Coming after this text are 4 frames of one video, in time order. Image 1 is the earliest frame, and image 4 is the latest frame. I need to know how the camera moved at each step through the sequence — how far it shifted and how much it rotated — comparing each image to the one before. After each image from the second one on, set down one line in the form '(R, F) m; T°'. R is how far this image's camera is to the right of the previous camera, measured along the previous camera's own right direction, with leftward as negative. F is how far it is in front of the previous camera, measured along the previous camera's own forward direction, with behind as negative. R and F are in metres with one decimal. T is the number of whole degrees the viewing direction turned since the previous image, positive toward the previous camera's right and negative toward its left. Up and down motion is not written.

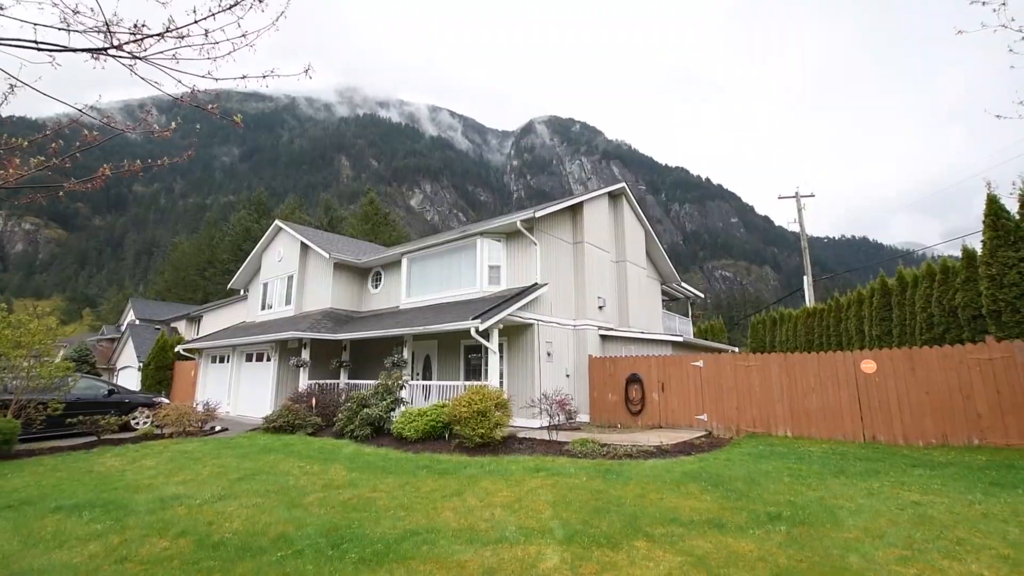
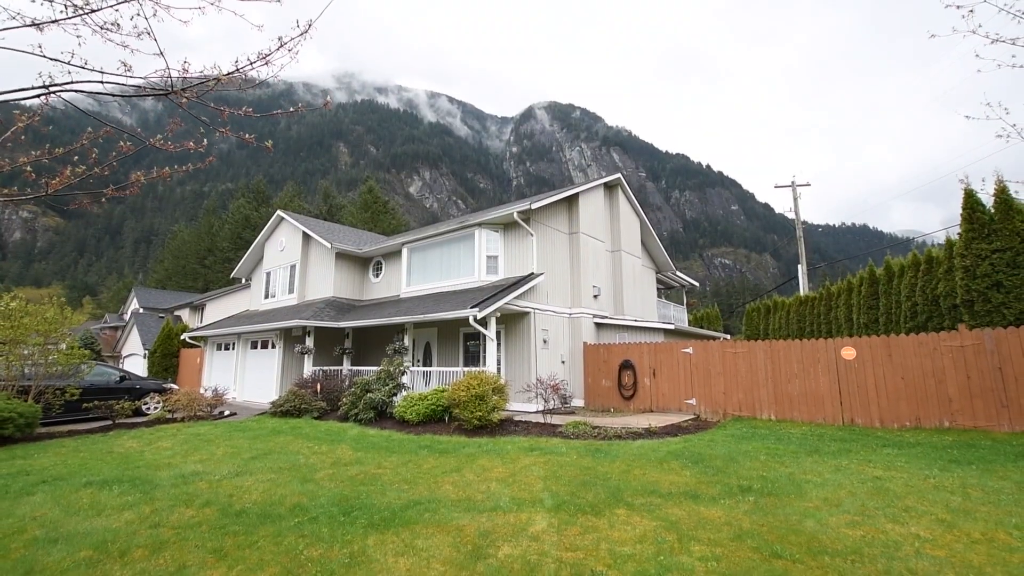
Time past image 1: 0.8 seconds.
(+0.1, -0.4) m; 0°
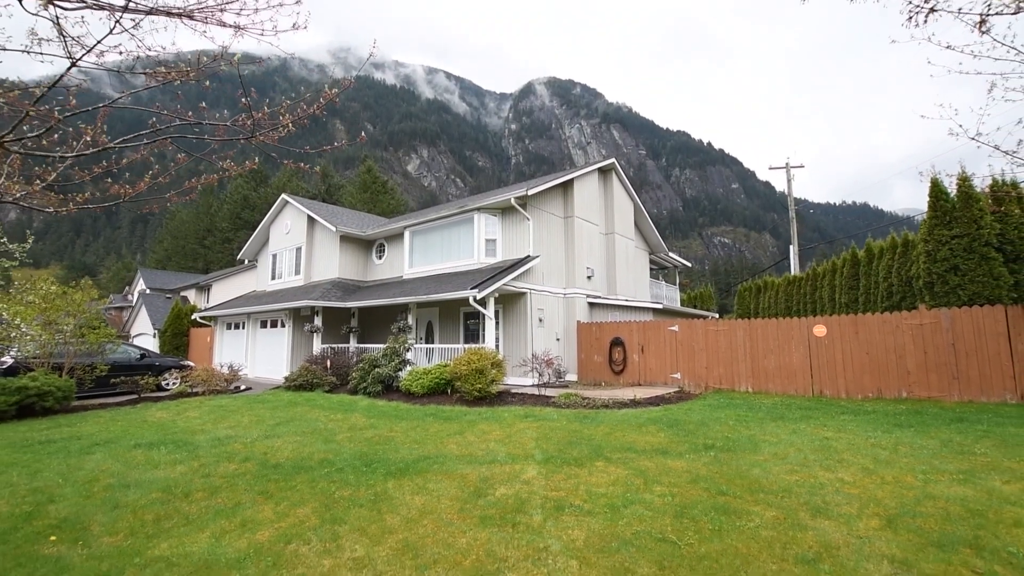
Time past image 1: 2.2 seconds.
(0.0, -0.8) m; 0°
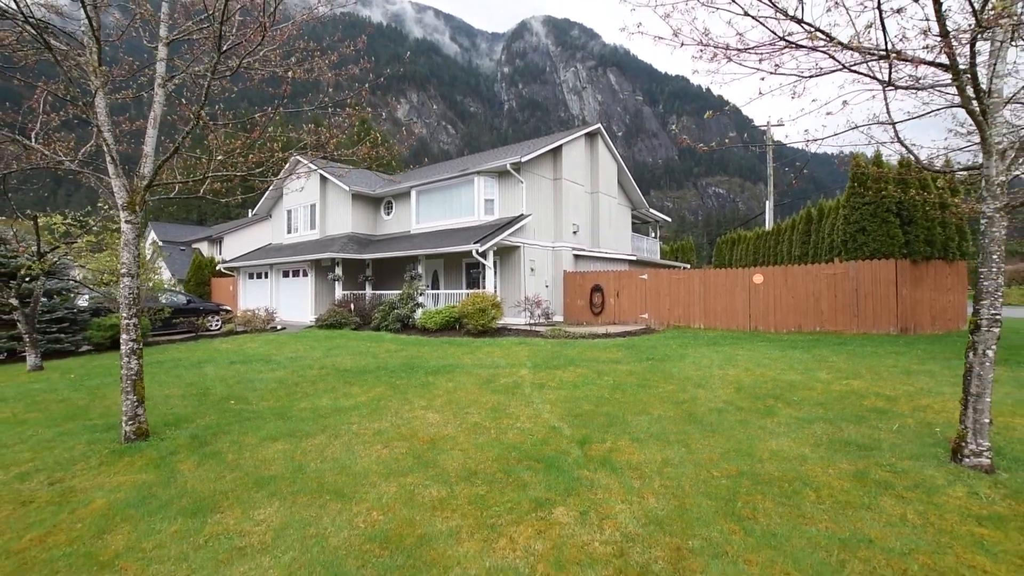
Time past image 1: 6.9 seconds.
(-0.1, -2.4) m; +1°
